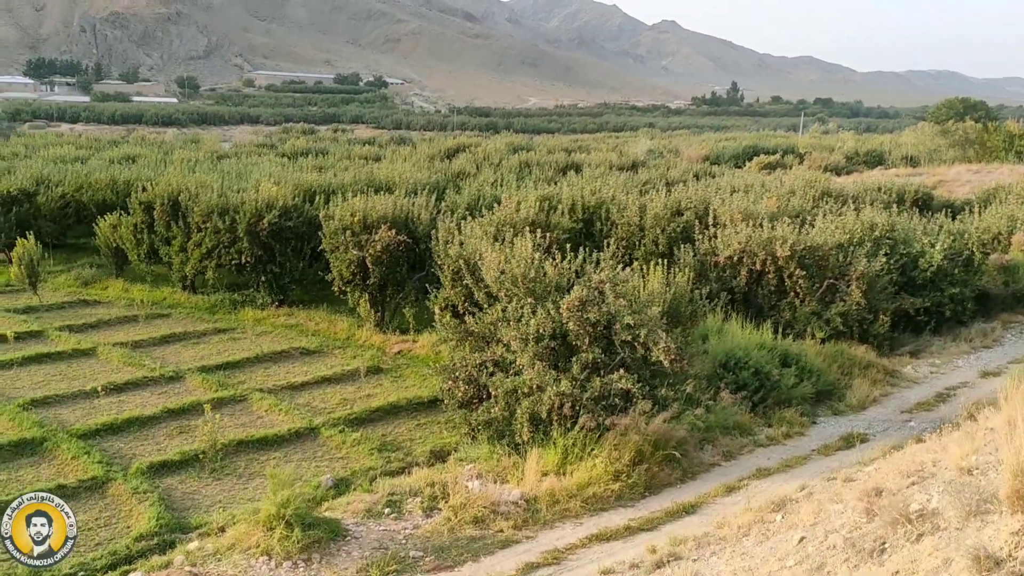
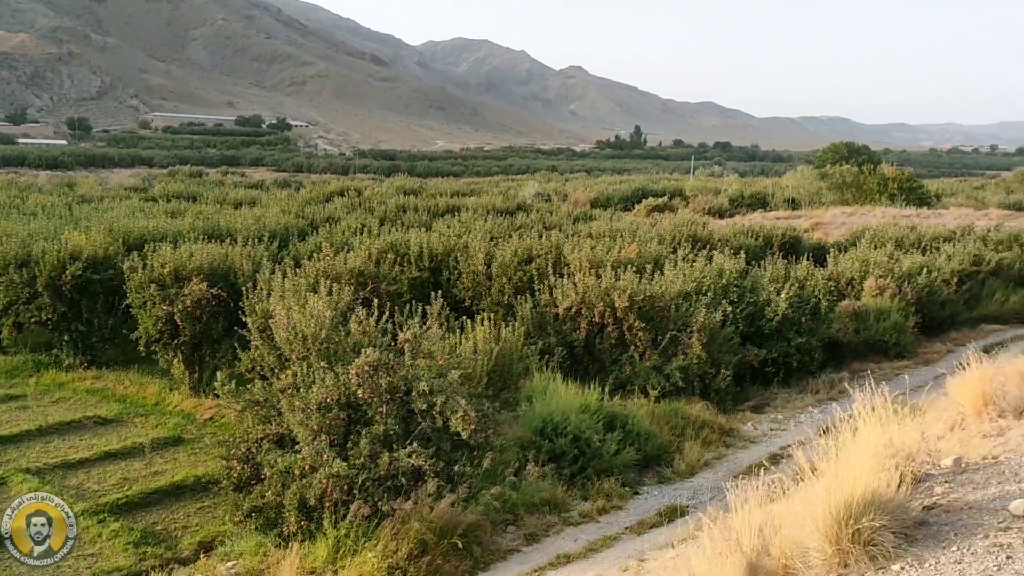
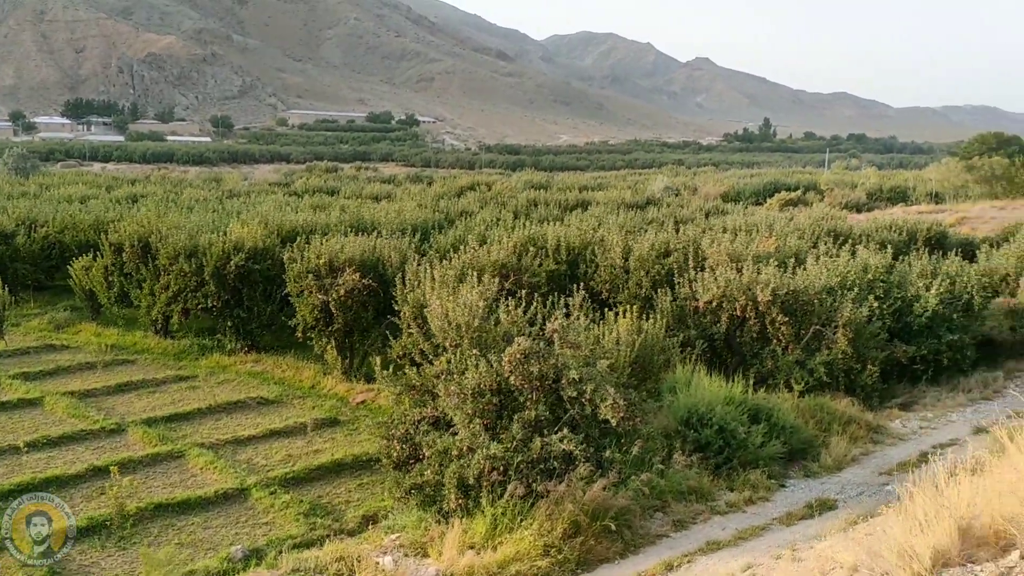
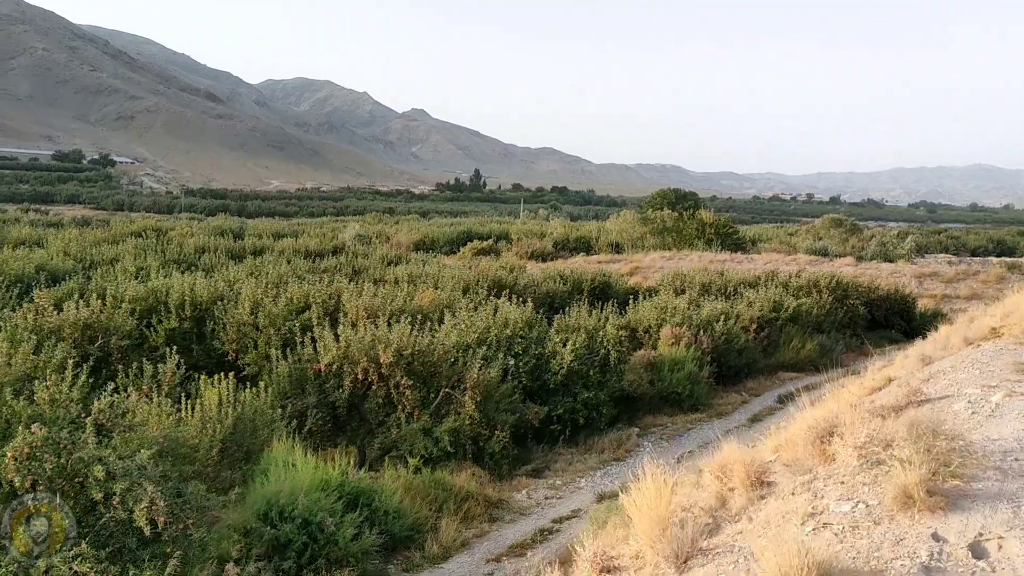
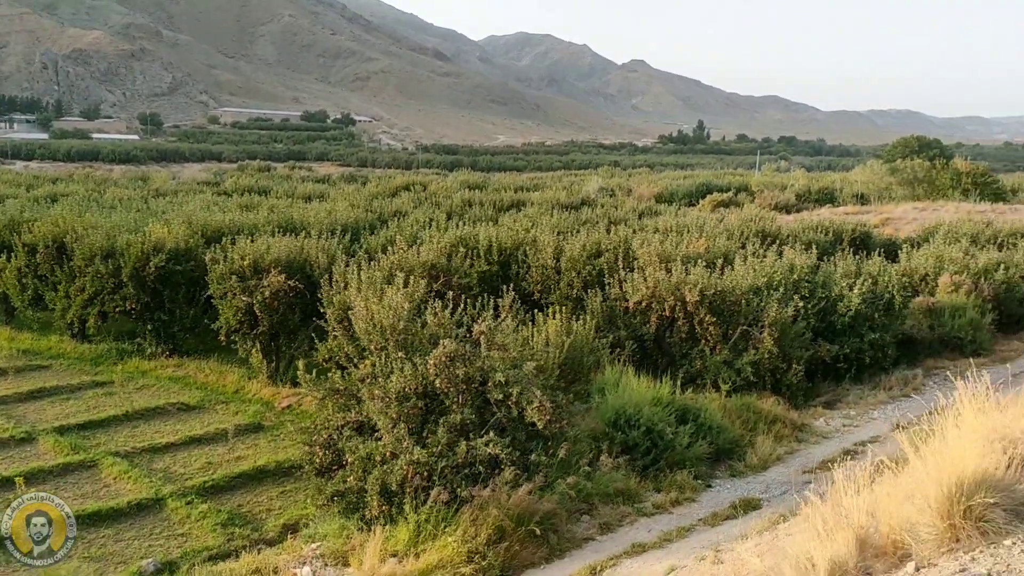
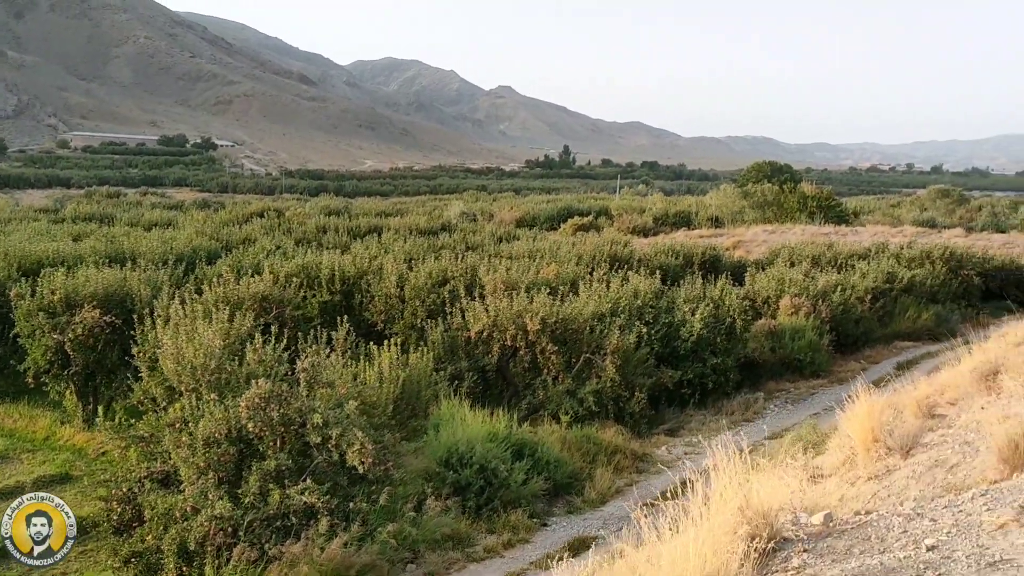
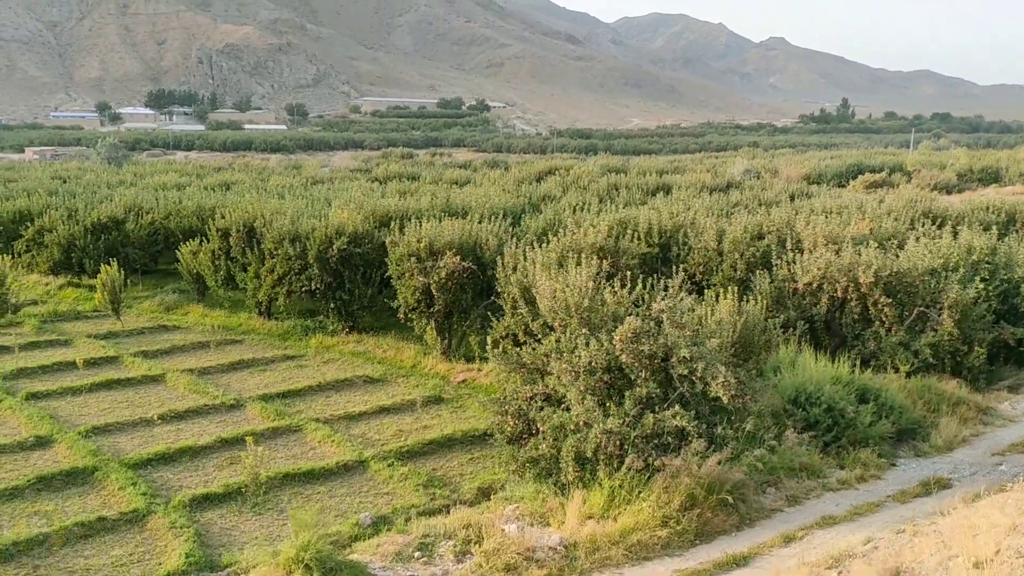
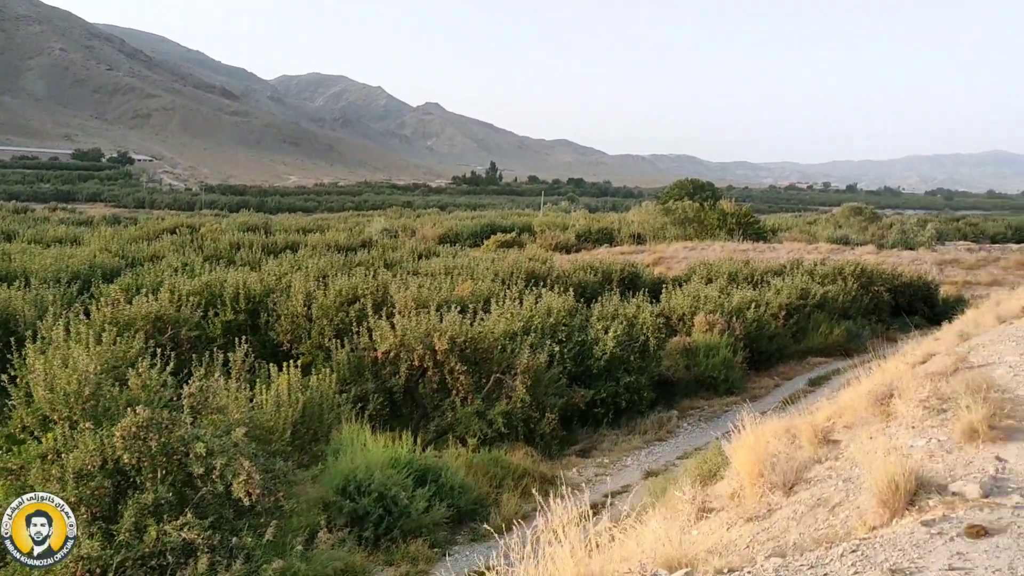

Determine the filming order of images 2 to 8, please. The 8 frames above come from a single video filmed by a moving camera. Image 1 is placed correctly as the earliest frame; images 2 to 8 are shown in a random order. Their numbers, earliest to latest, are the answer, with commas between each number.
7, 3, 5, 2, 6, 8, 4
